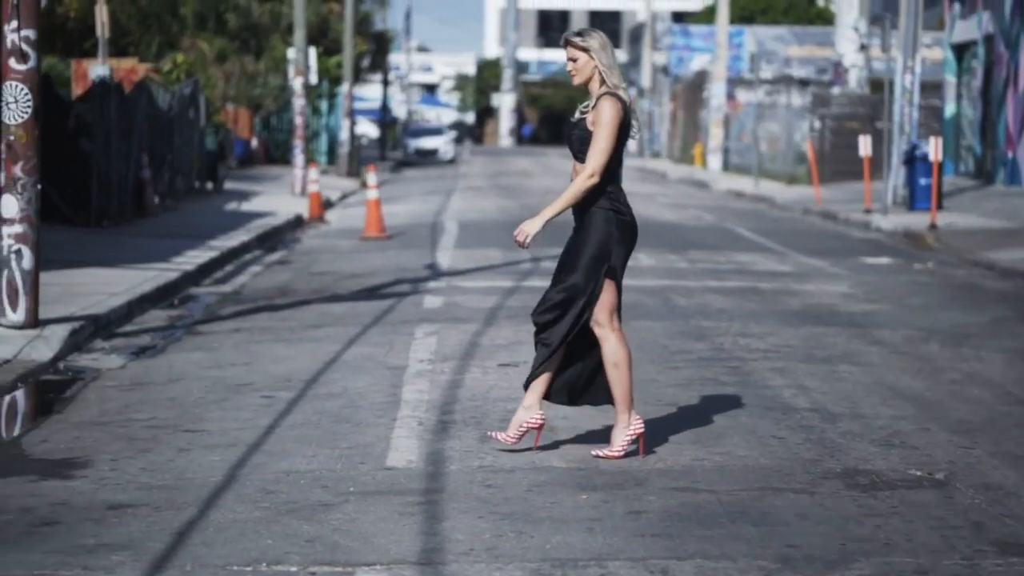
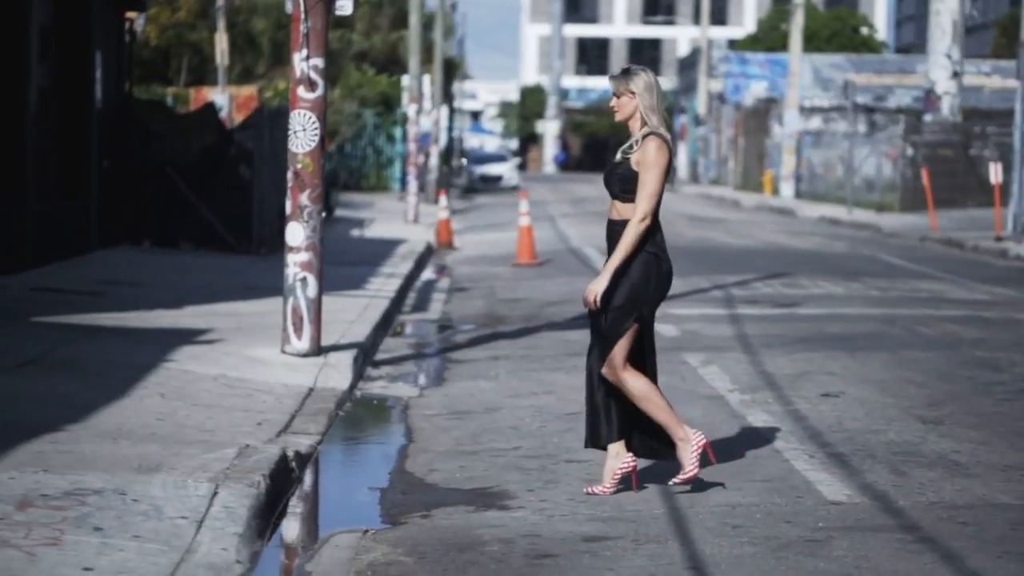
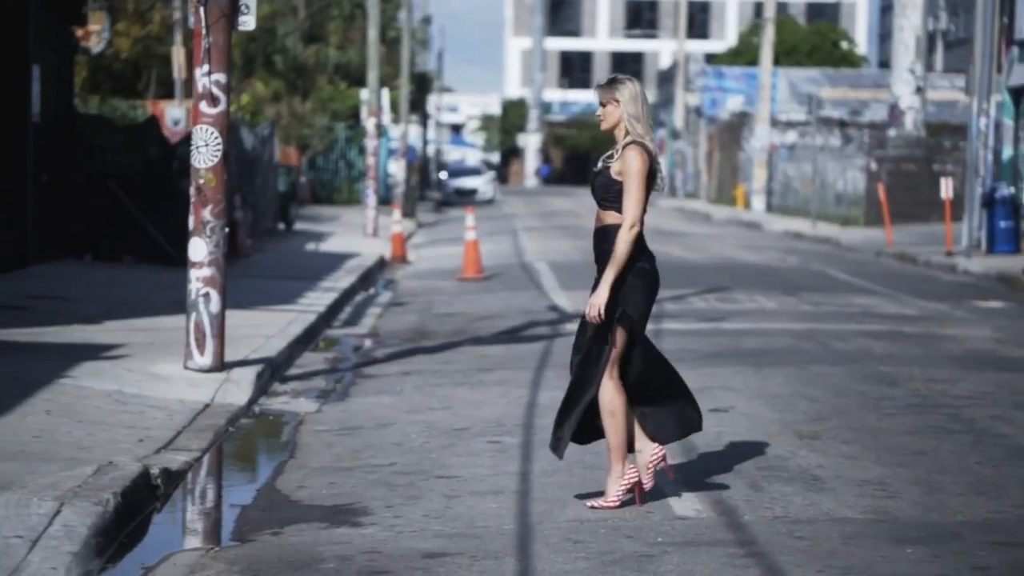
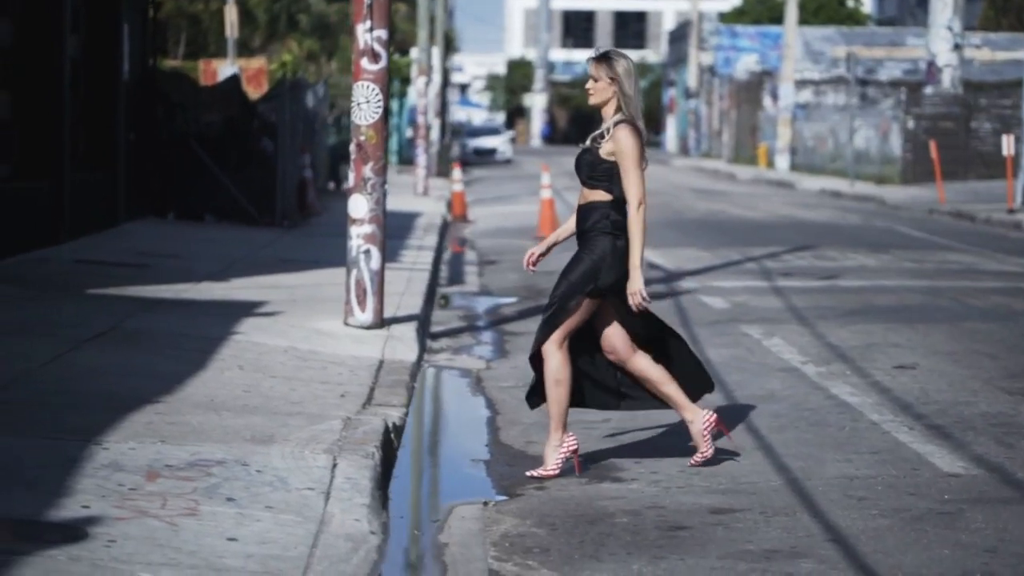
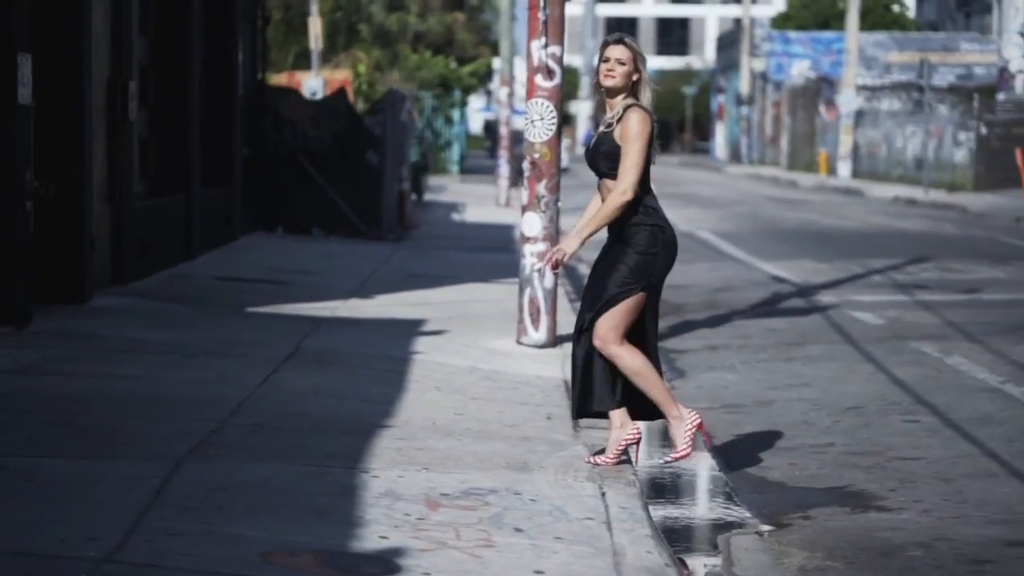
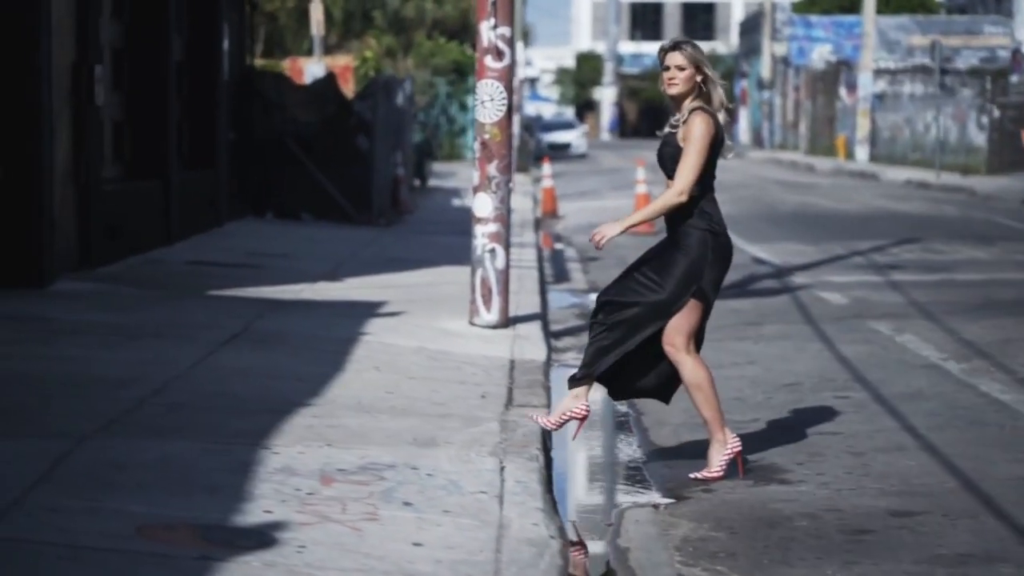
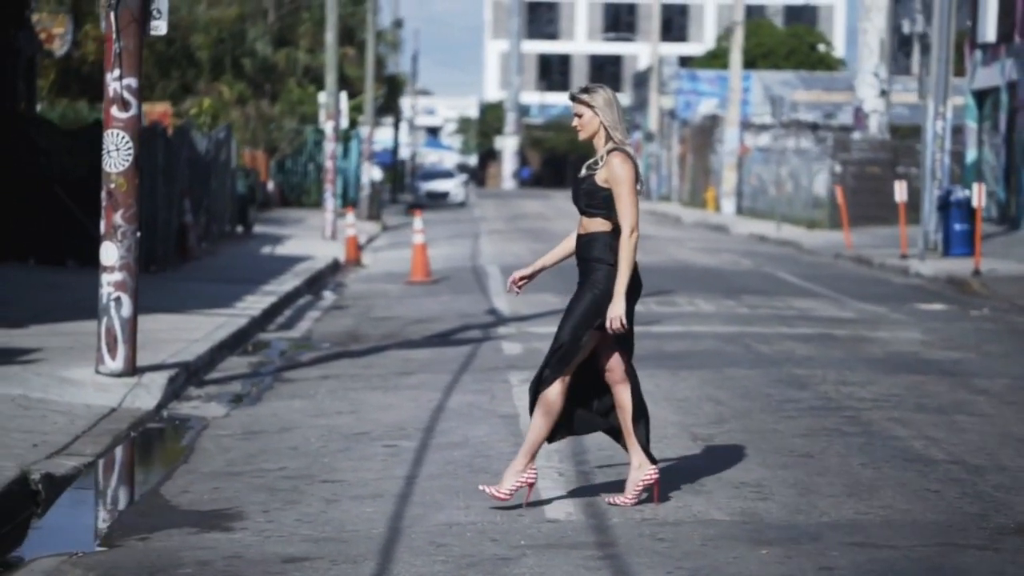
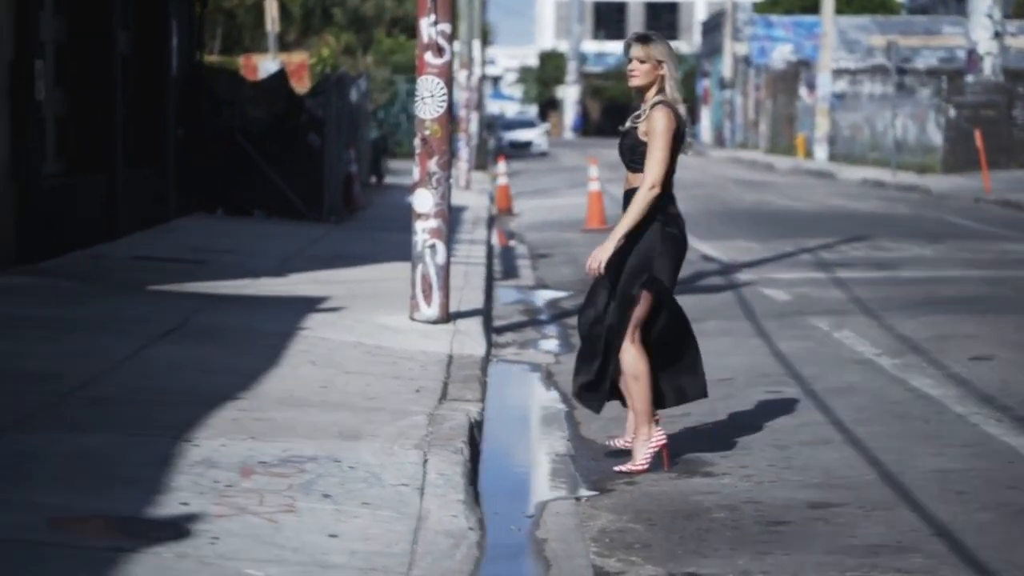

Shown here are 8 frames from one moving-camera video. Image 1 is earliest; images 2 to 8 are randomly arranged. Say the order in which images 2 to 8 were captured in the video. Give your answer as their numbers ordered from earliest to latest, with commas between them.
7, 3, 2, 4, 8, 6, 5
